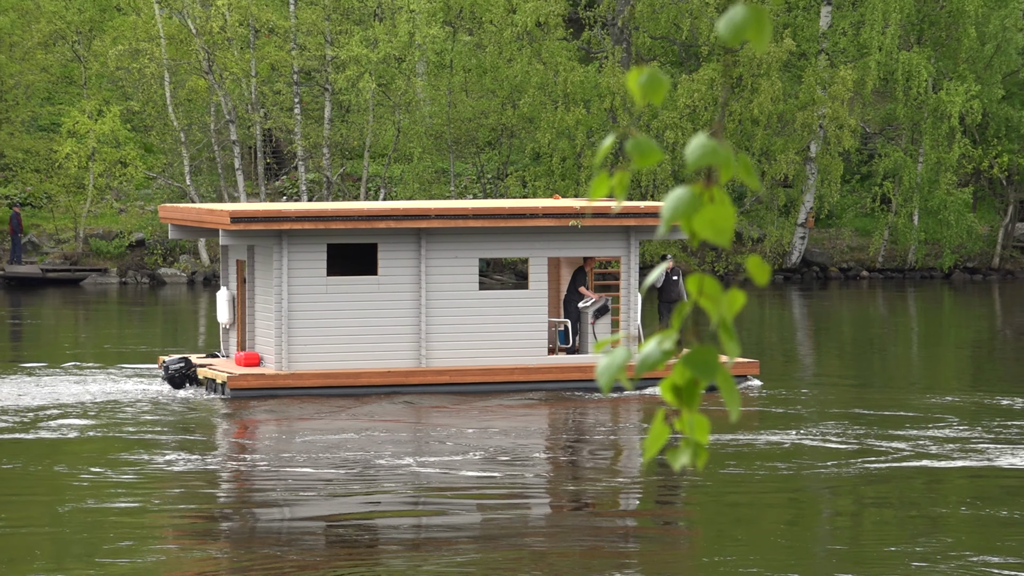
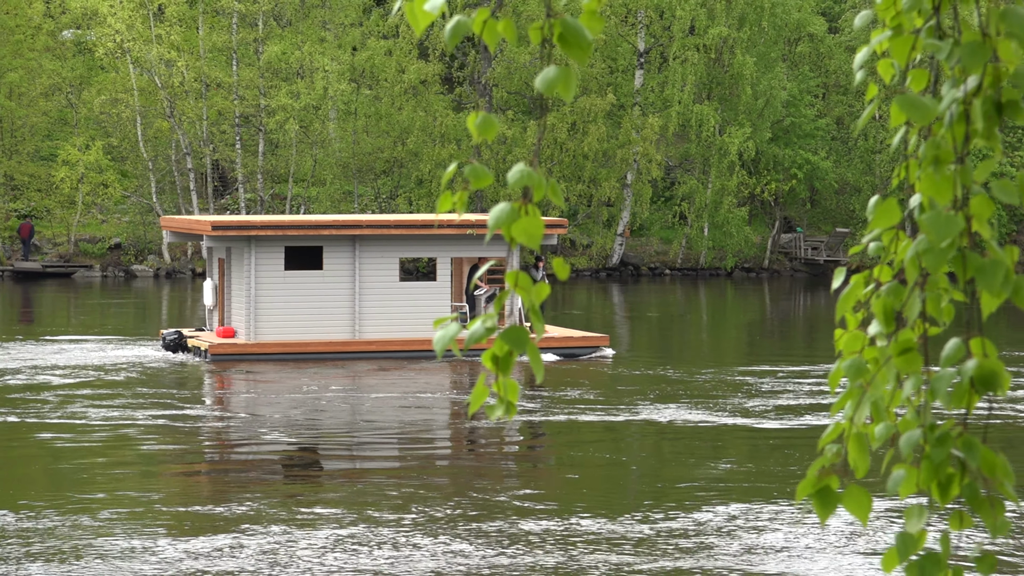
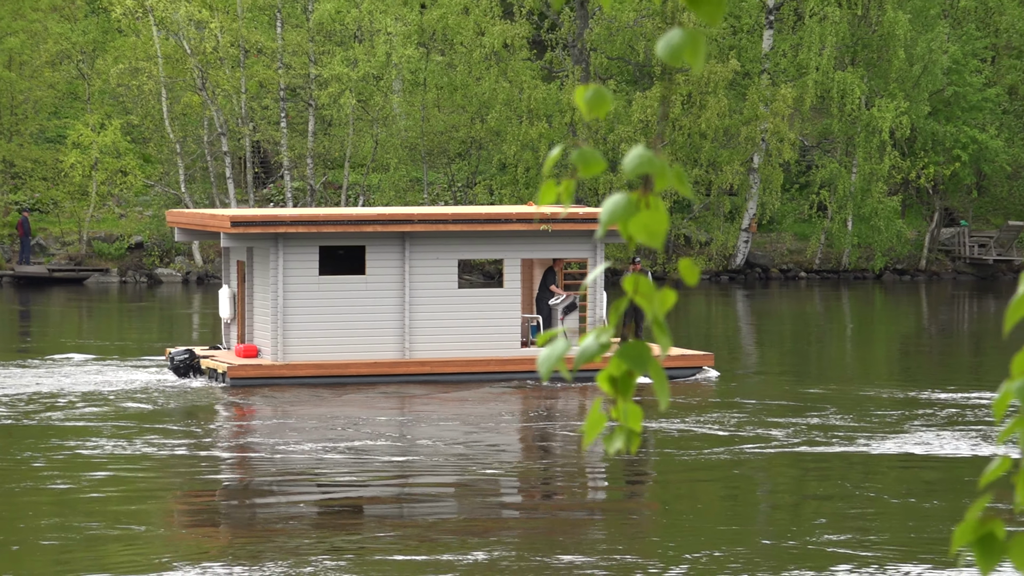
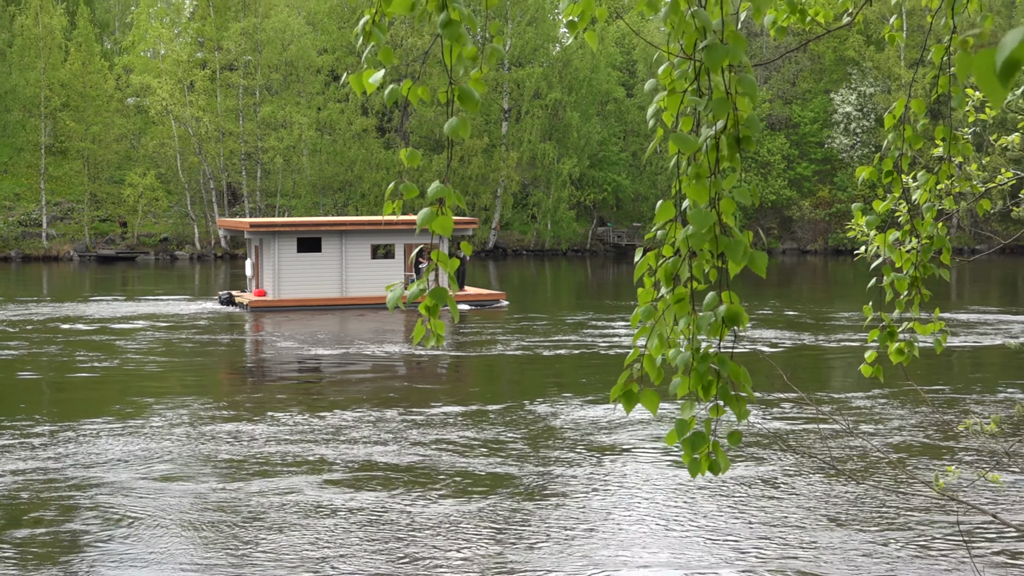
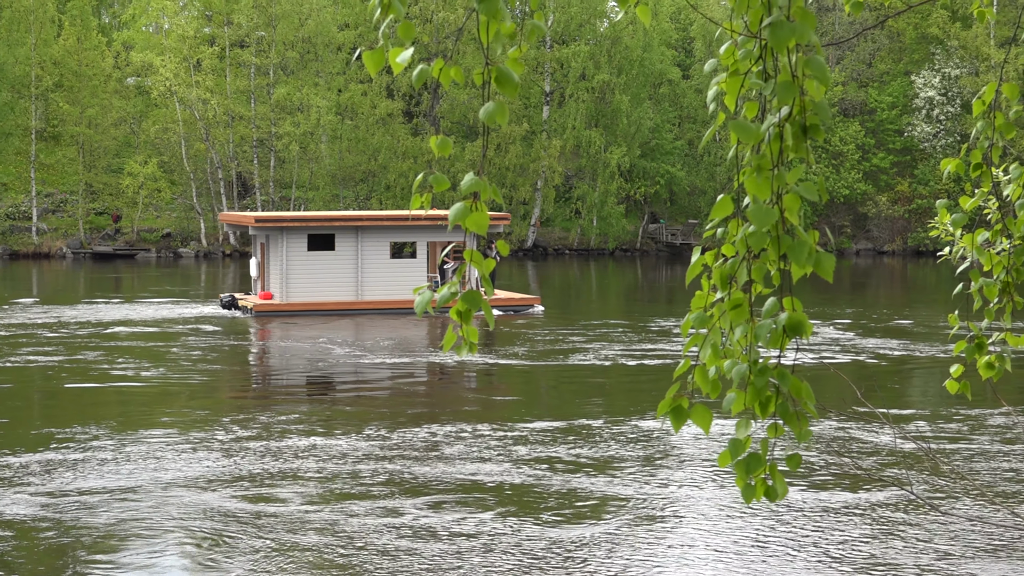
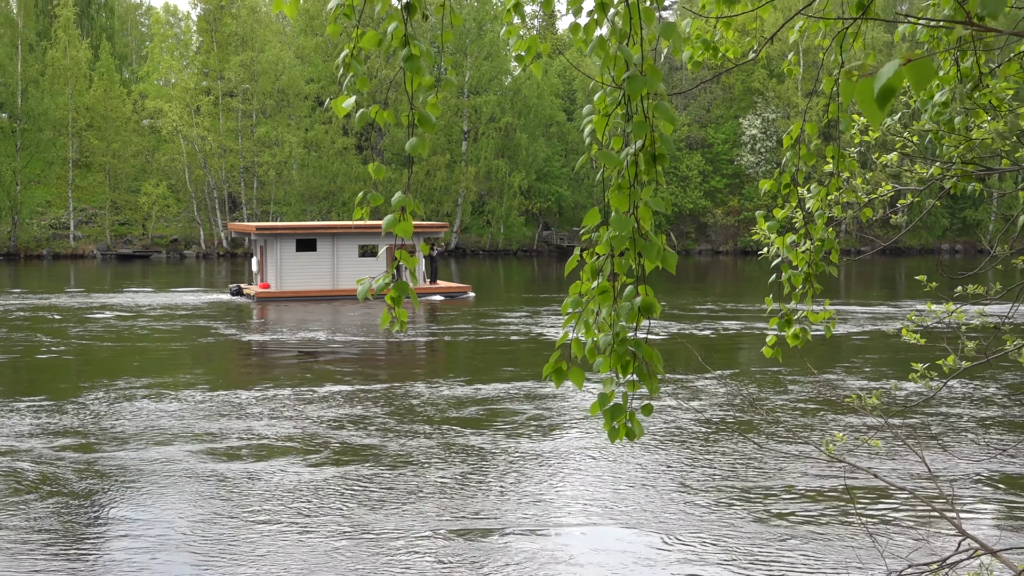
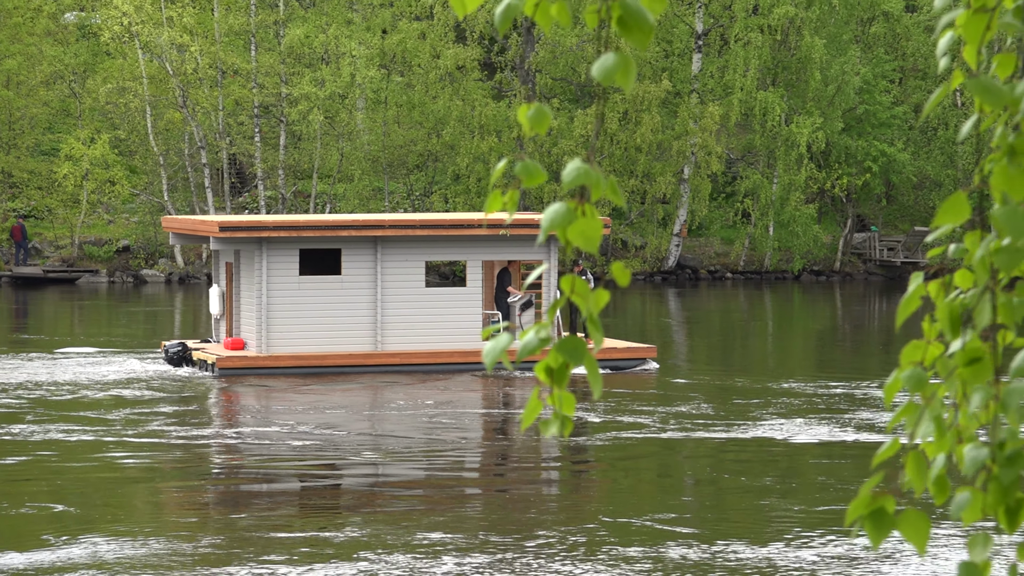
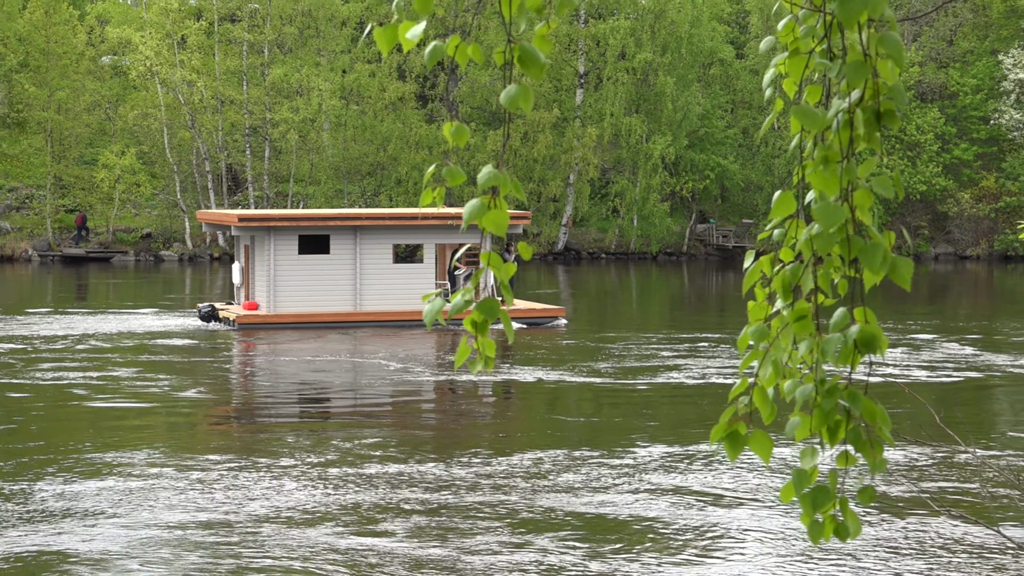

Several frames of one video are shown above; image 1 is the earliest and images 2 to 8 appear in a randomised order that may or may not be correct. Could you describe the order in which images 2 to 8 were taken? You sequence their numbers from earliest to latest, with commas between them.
3, 7, 2, 8, 5, 4, 6
